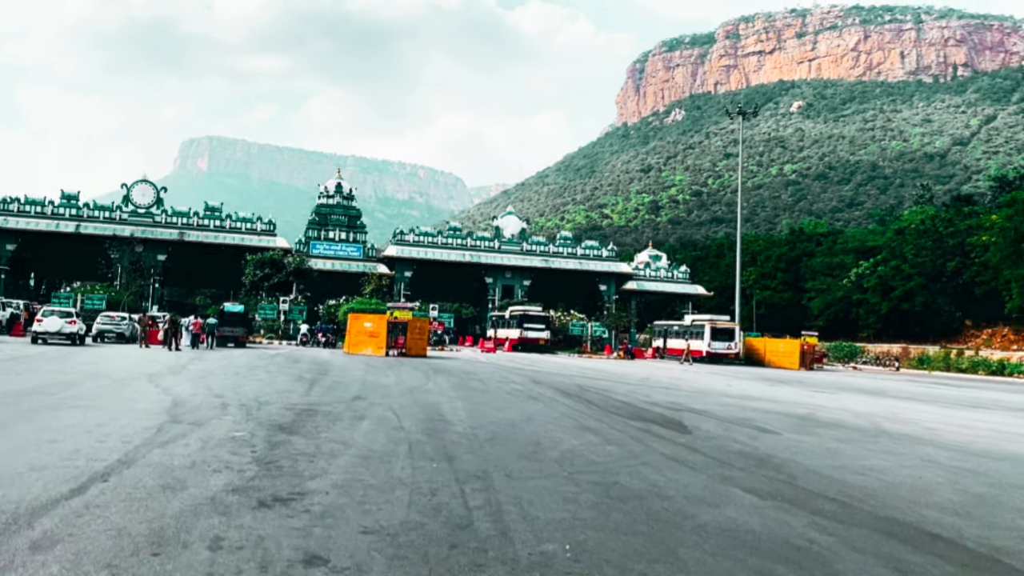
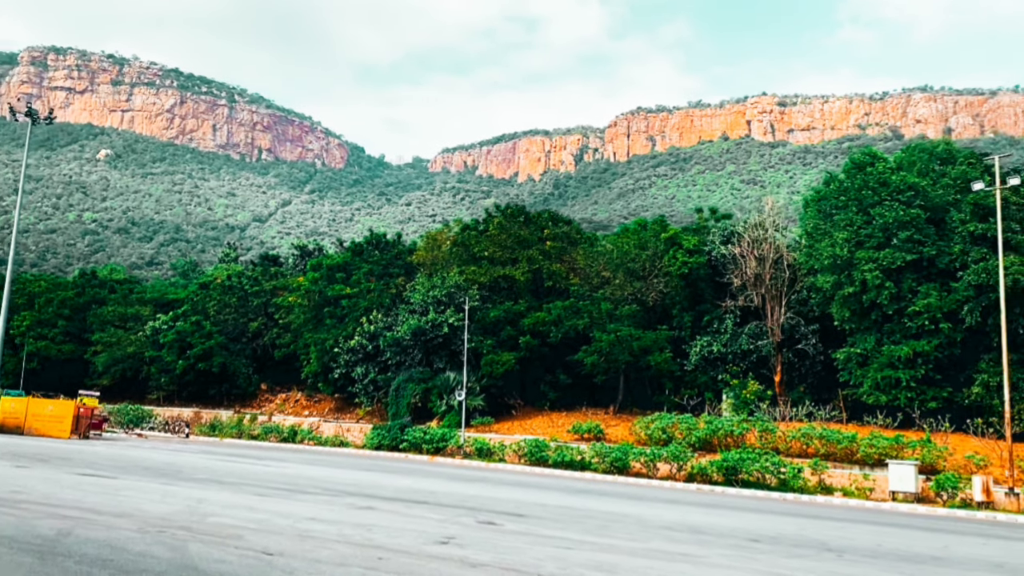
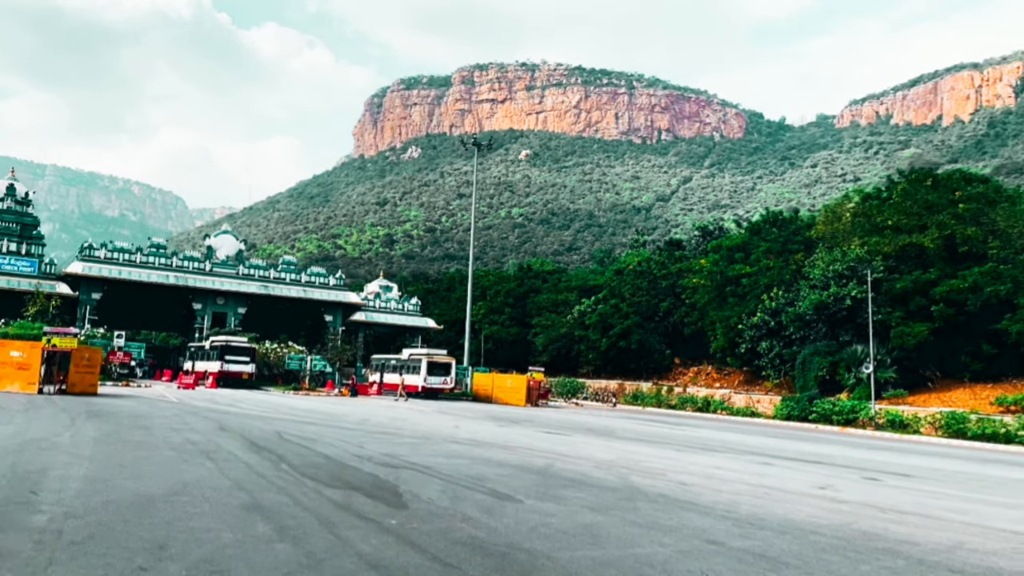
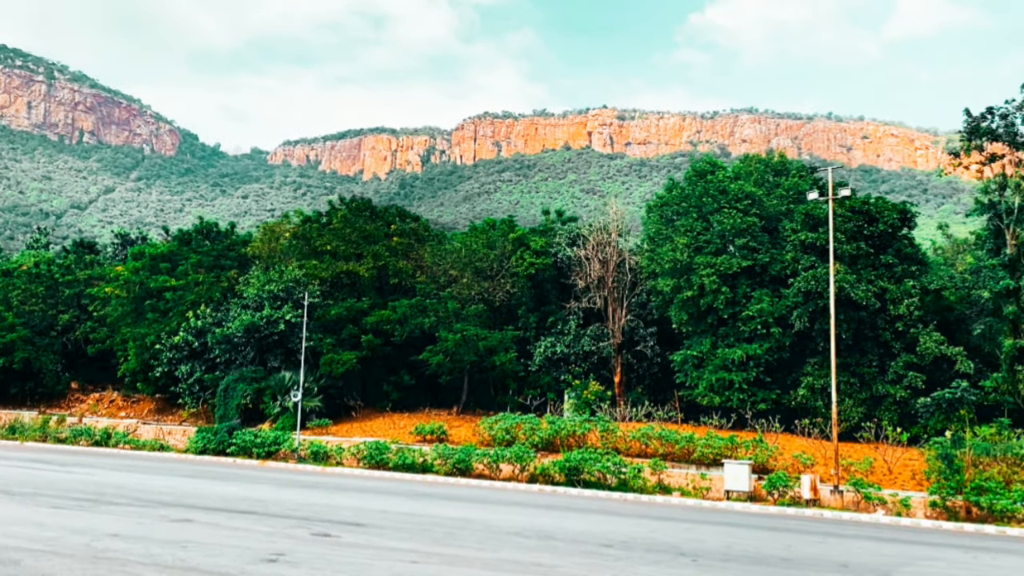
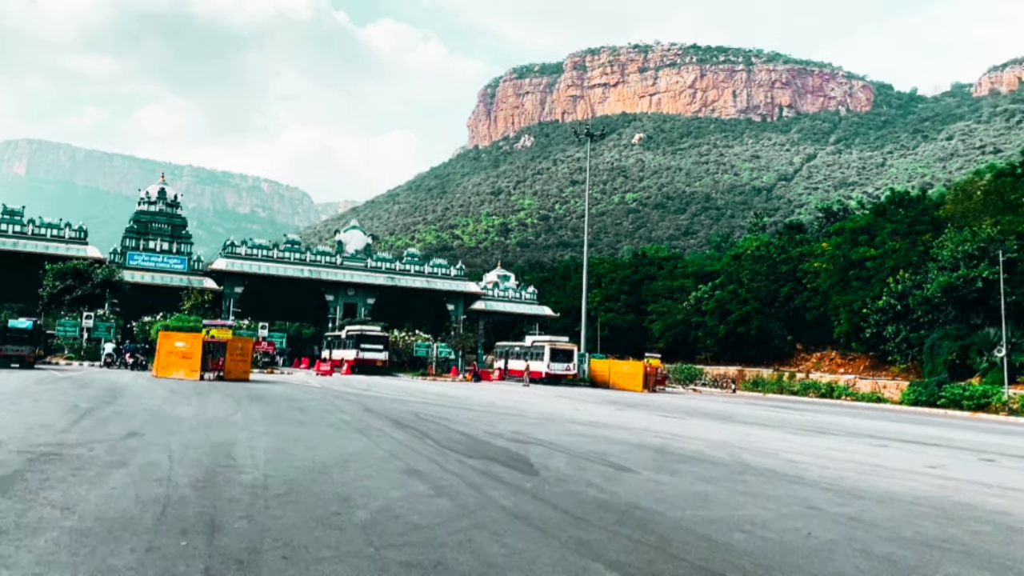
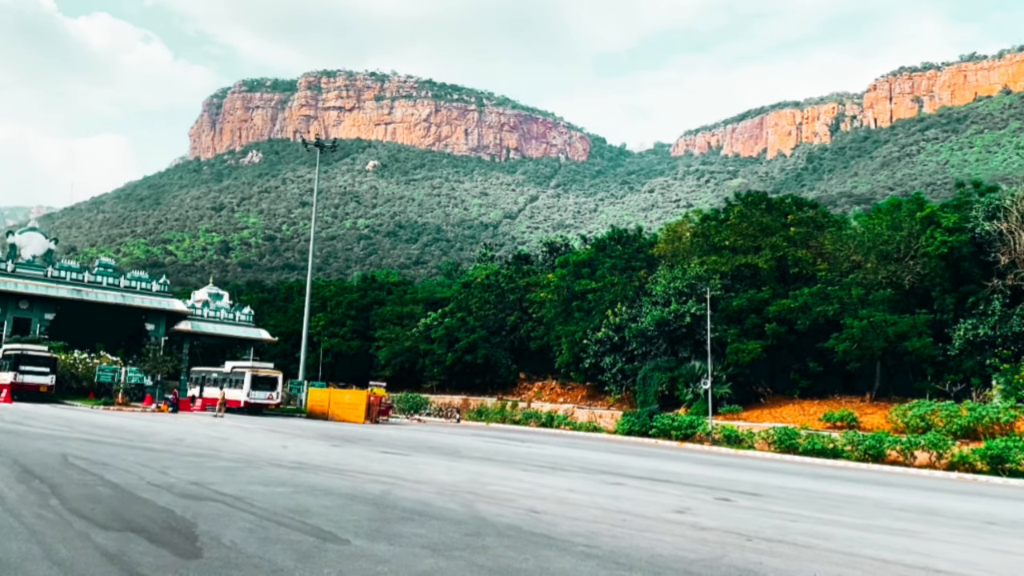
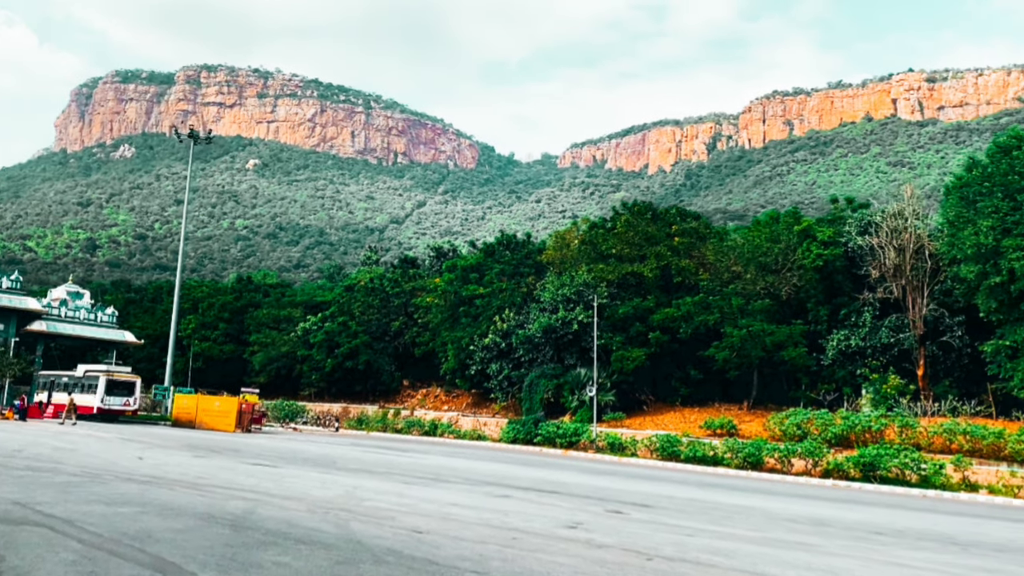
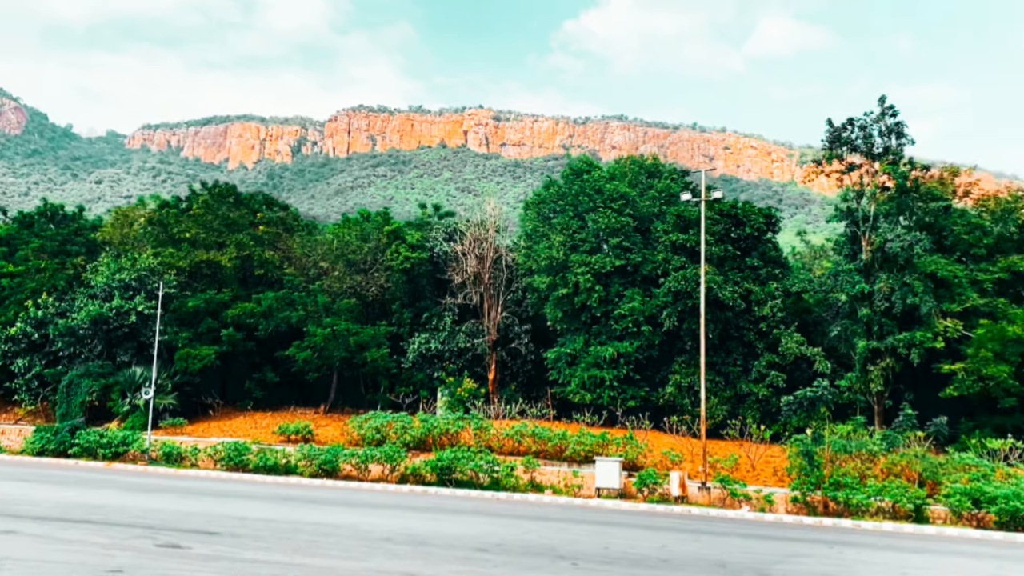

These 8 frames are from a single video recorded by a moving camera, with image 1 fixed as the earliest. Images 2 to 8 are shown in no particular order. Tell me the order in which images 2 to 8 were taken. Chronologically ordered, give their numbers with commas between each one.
5, 3, 6, 7, 2, 4, 8
